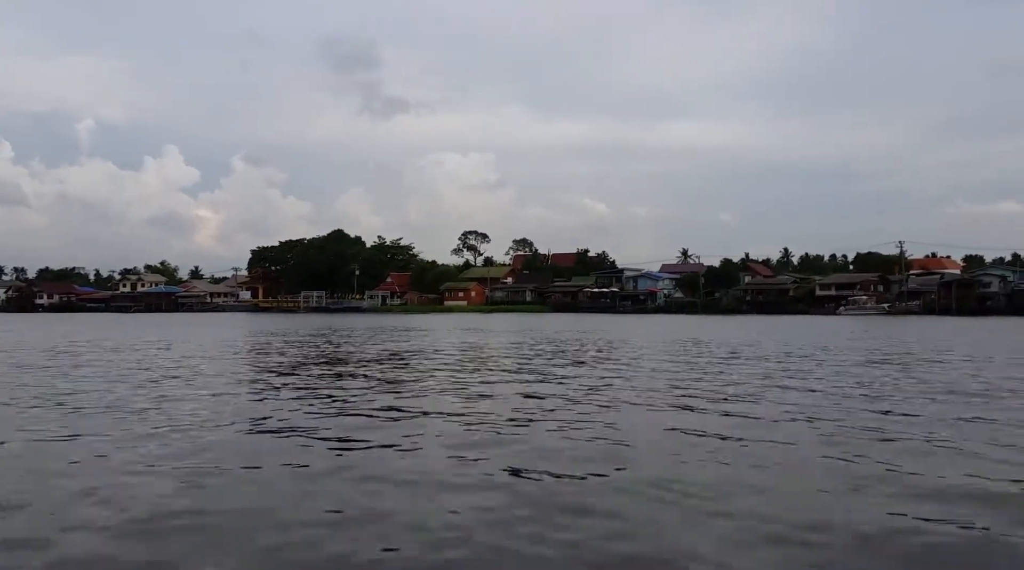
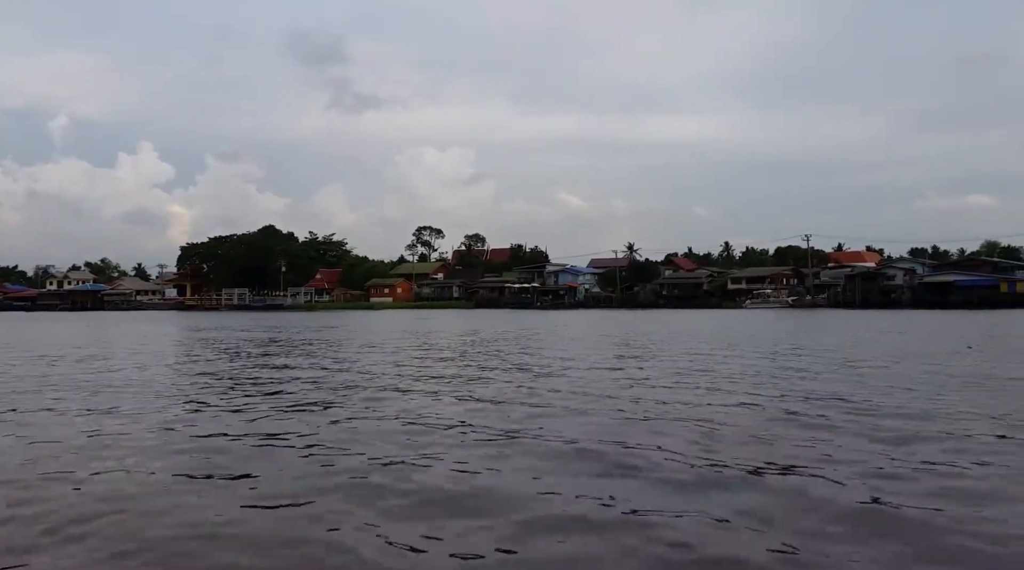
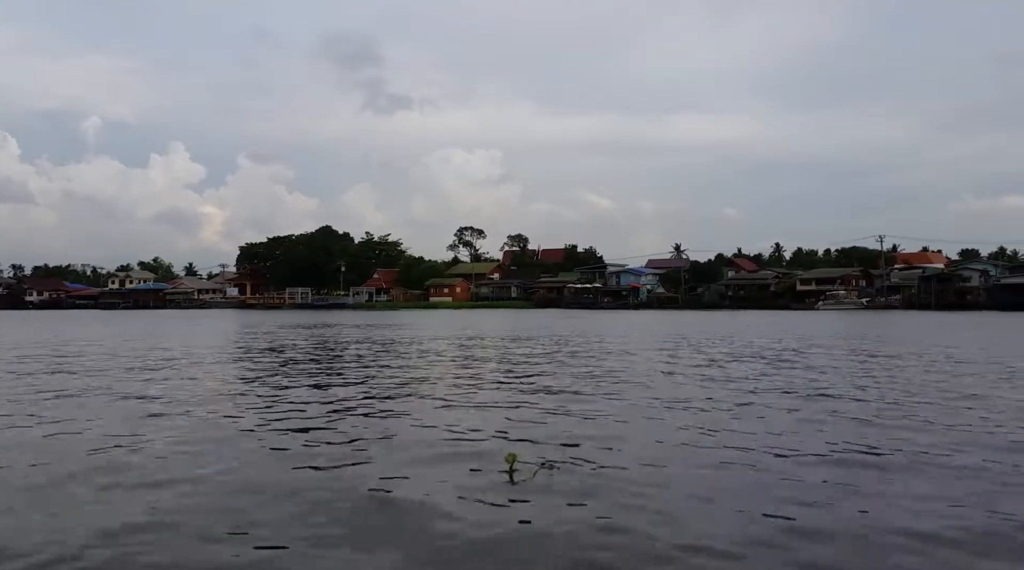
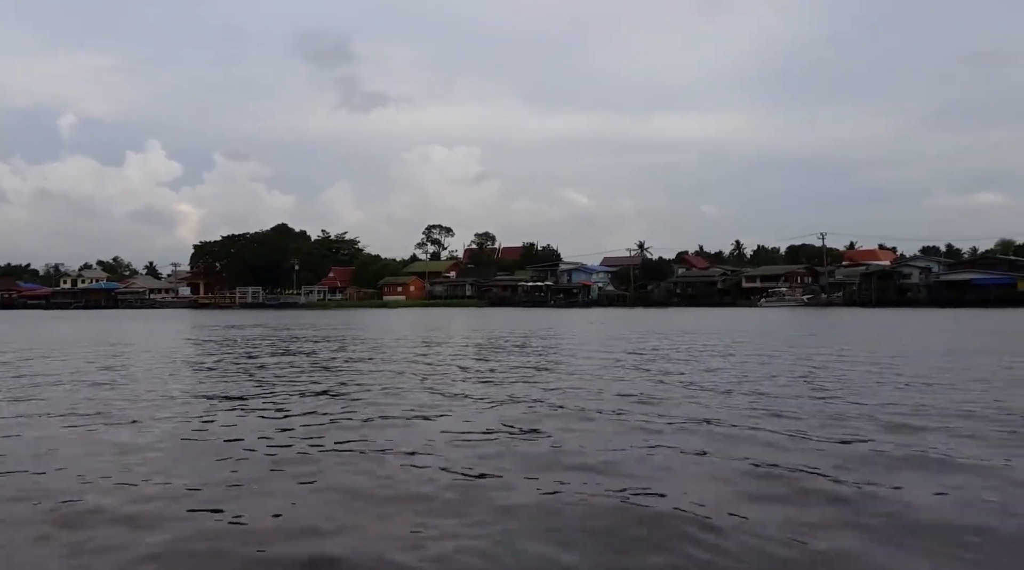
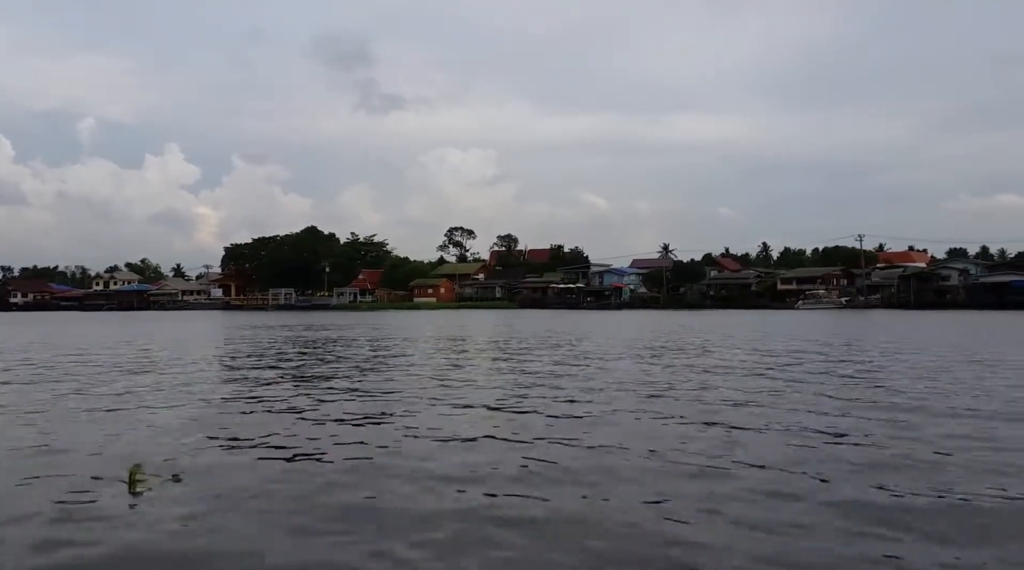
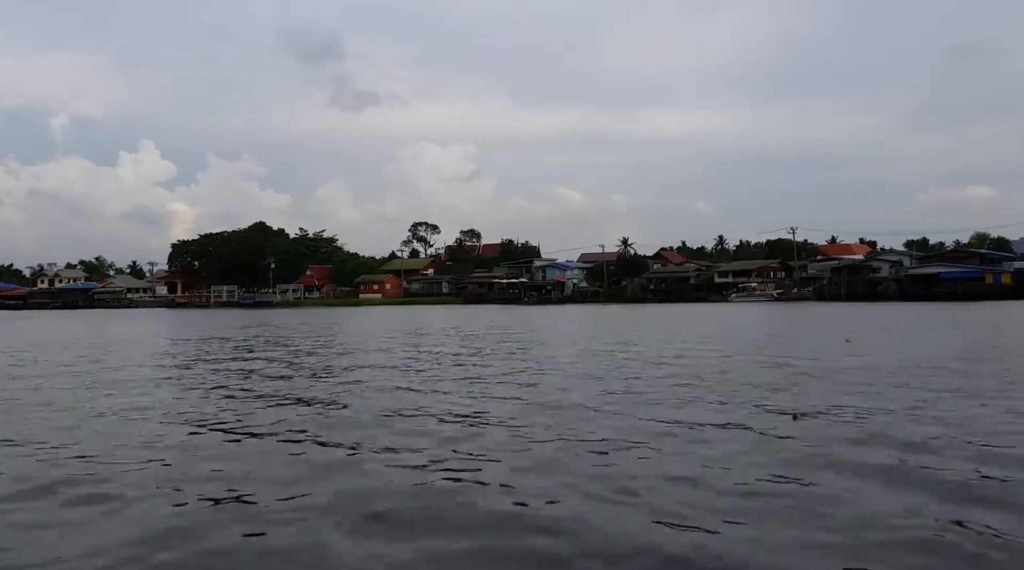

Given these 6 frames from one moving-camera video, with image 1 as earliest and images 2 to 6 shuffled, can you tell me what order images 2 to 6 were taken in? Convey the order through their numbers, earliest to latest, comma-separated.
3, 5, 4, 2, 6
